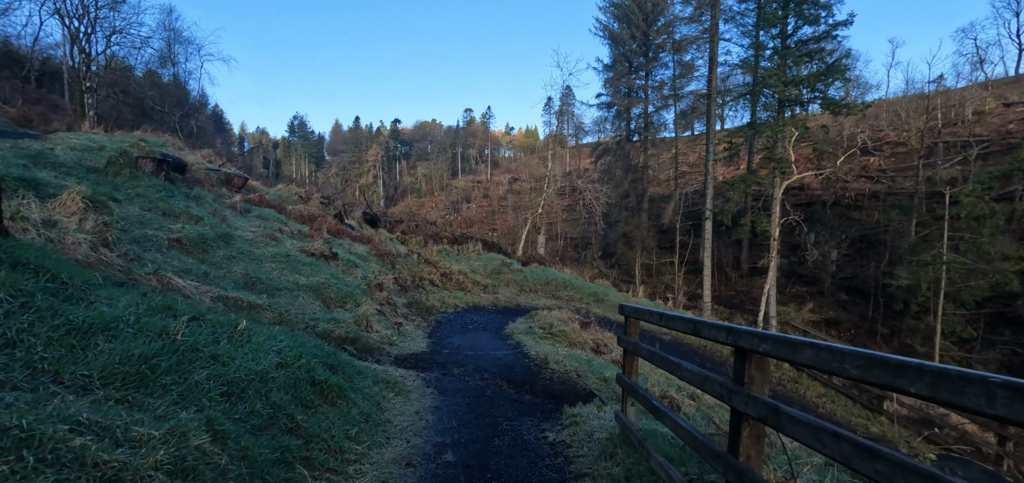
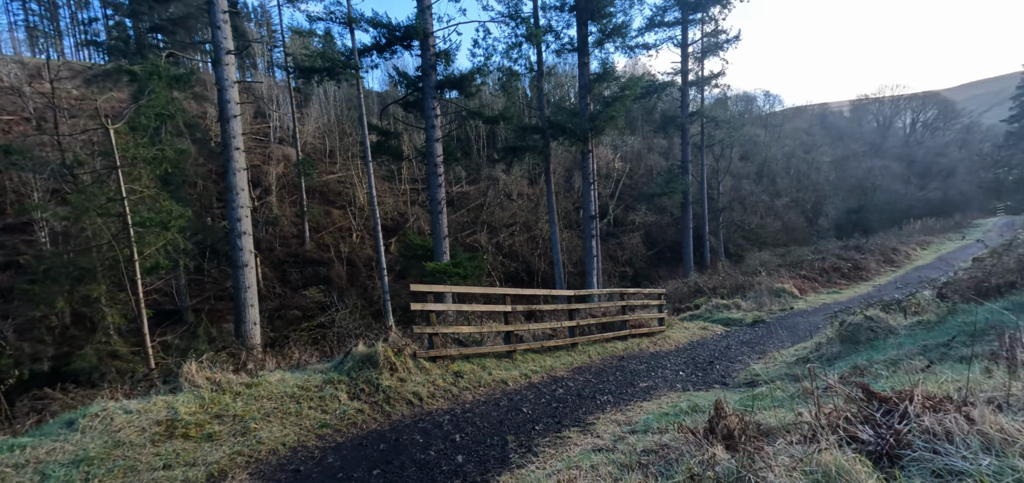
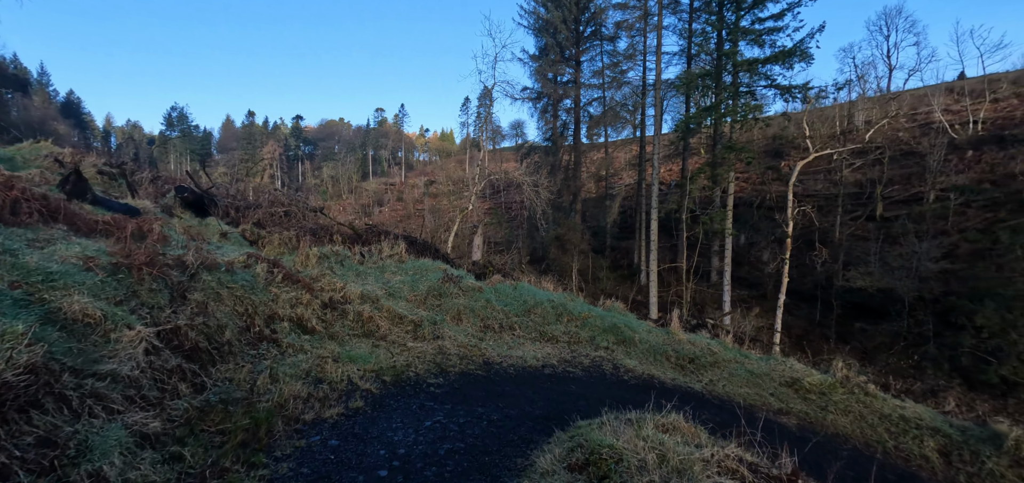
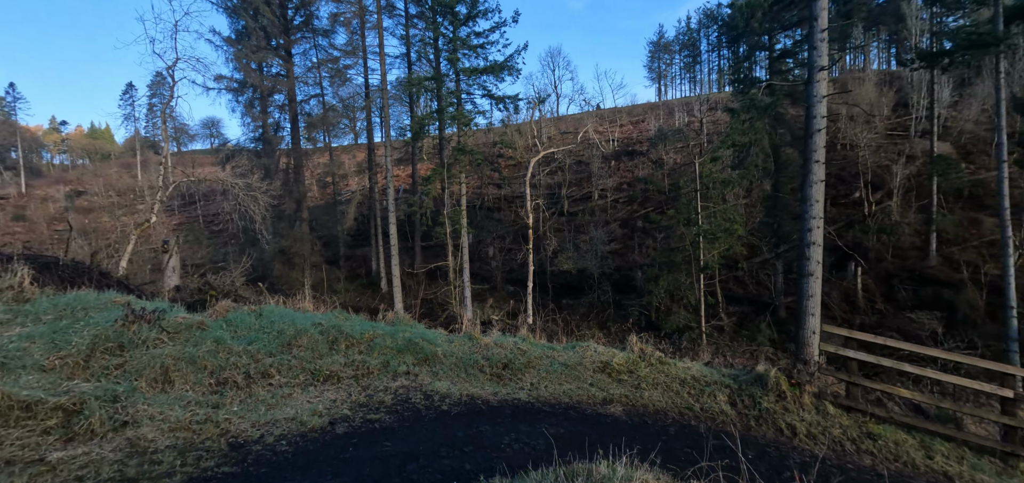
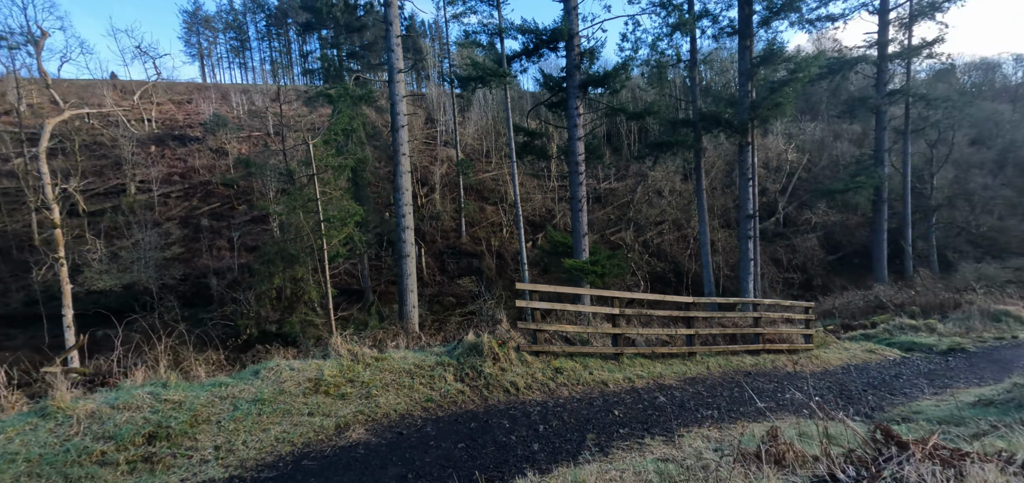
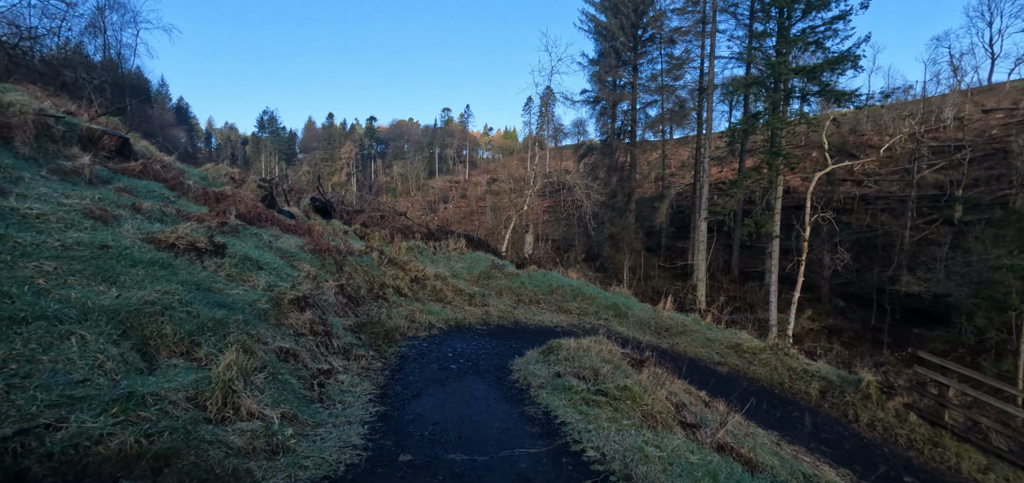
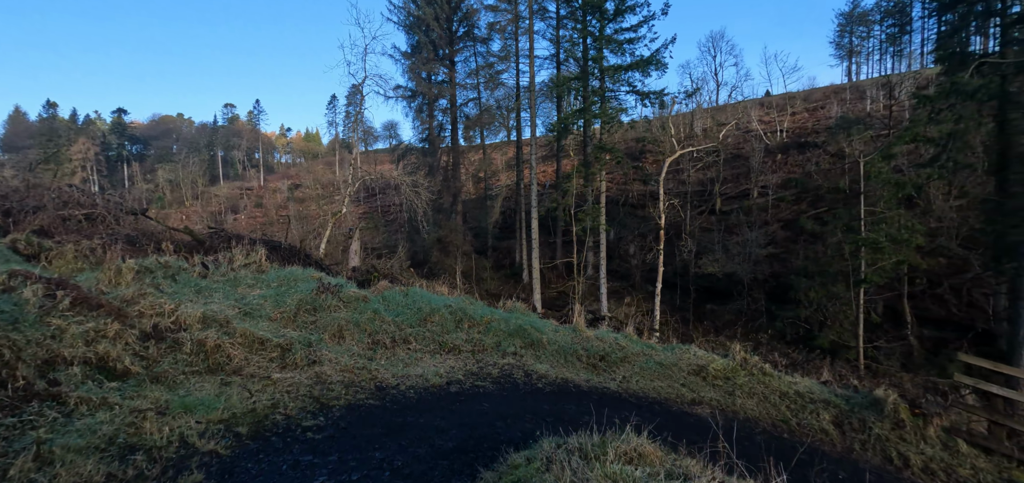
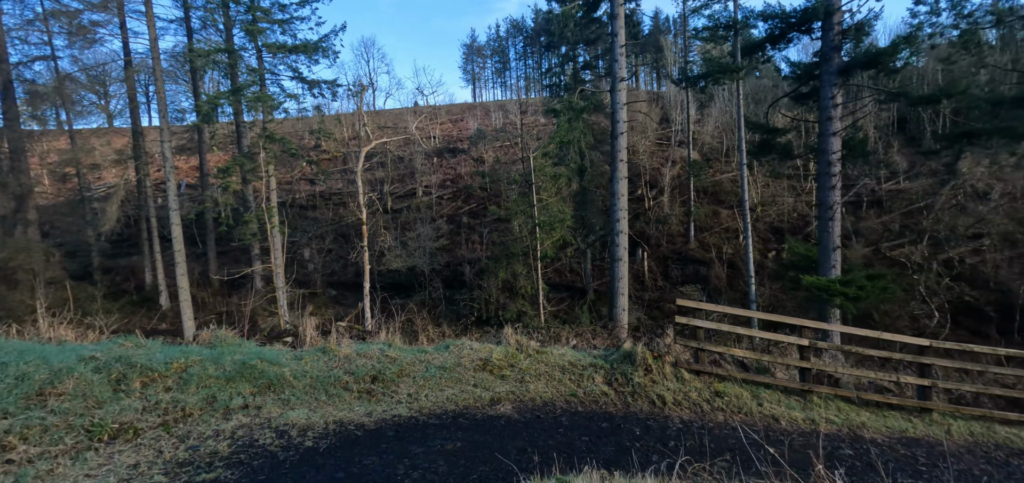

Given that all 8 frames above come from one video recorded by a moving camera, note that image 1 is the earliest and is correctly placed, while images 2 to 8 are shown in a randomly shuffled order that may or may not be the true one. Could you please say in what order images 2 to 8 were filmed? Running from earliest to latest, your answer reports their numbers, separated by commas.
6, 3, 7, 4, 8, 5, 2
